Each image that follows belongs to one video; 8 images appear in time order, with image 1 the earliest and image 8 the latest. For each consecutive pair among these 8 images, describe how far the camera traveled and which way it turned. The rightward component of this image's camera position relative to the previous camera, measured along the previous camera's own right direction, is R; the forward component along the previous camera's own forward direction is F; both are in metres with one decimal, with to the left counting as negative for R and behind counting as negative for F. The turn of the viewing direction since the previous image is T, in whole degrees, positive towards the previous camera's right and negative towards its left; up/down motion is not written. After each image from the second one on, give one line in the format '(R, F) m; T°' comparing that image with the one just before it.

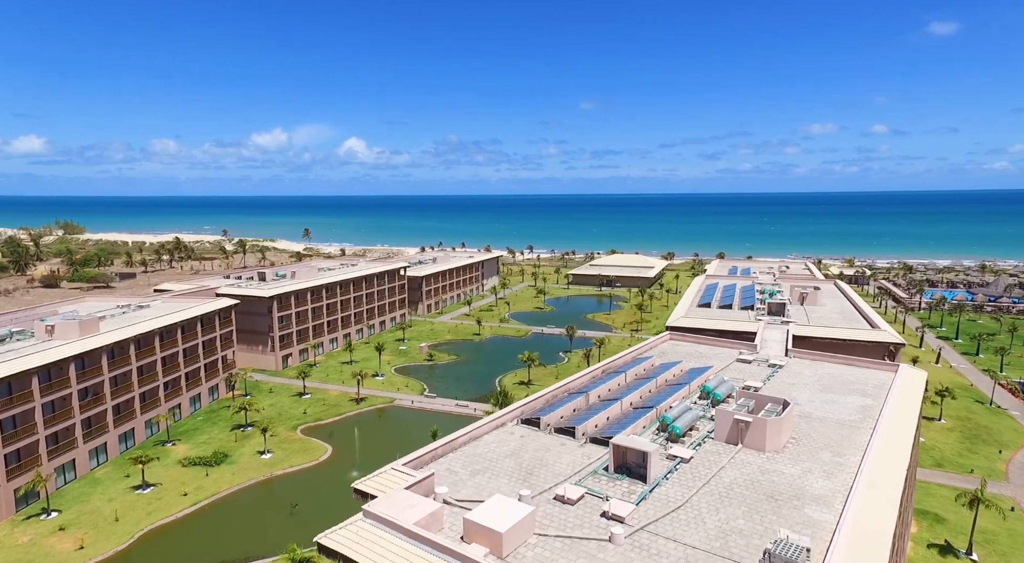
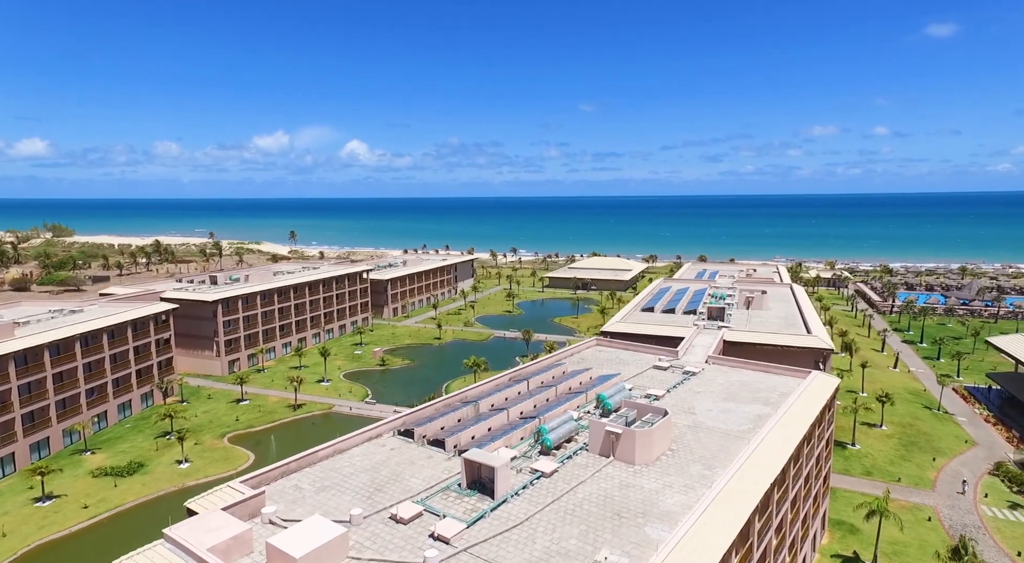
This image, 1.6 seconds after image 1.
(+5.4, +1.0) m; +1°
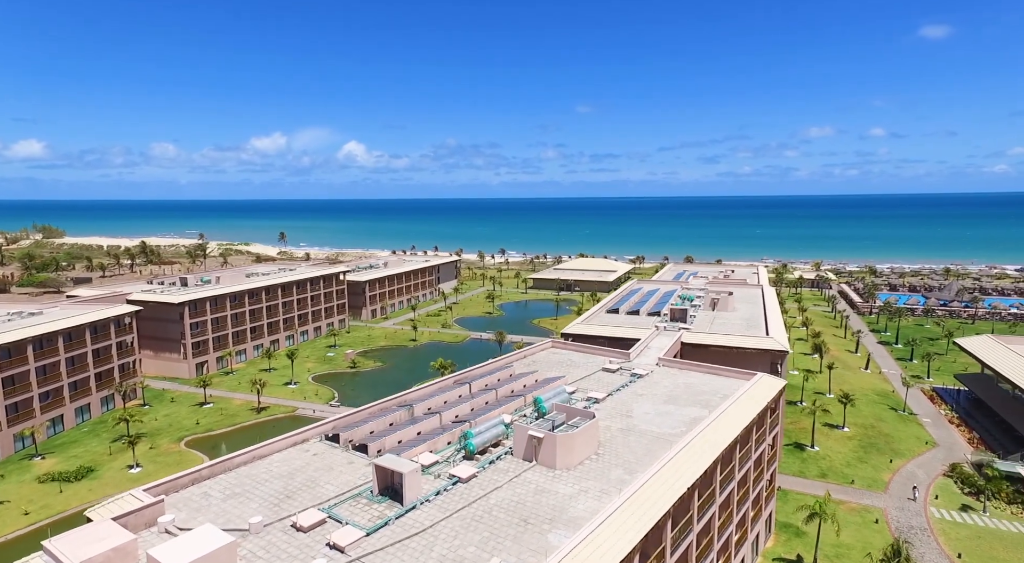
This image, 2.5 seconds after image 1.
(+2.9, +0.3) m; +1°
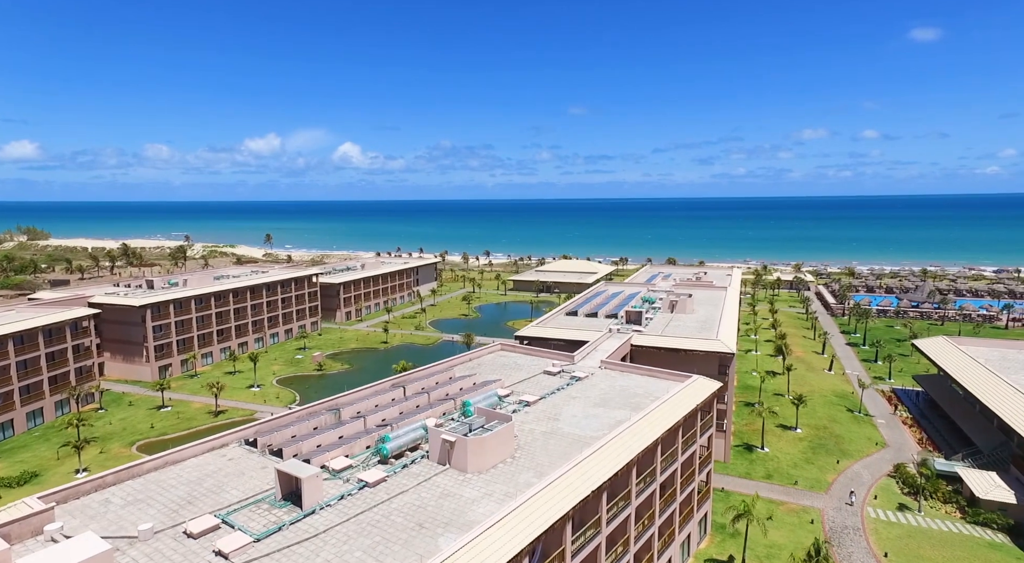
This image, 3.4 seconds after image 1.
(+3.2, -0.1) m; +1°
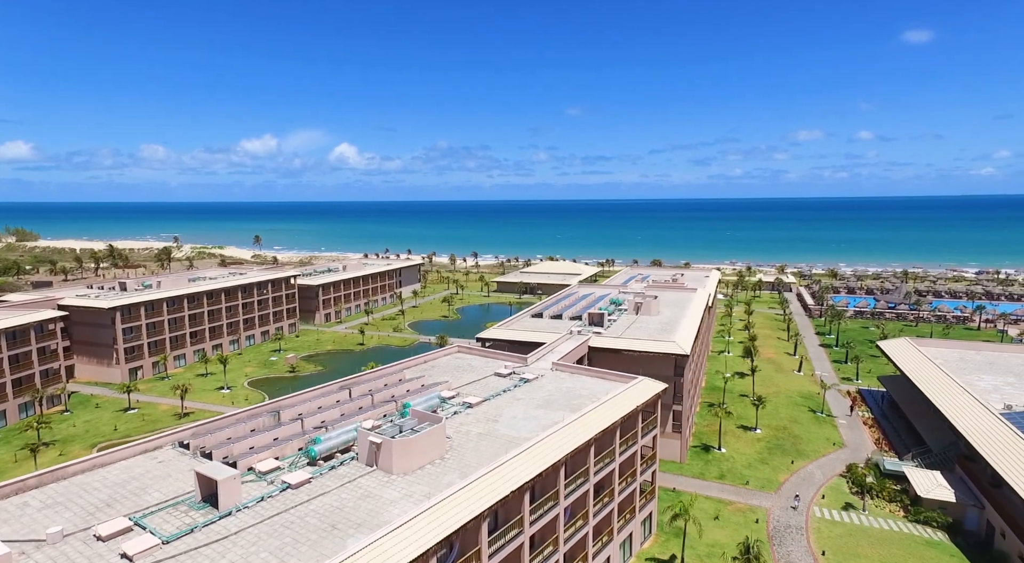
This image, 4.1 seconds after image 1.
(+2.8, -0.4) m; +1°
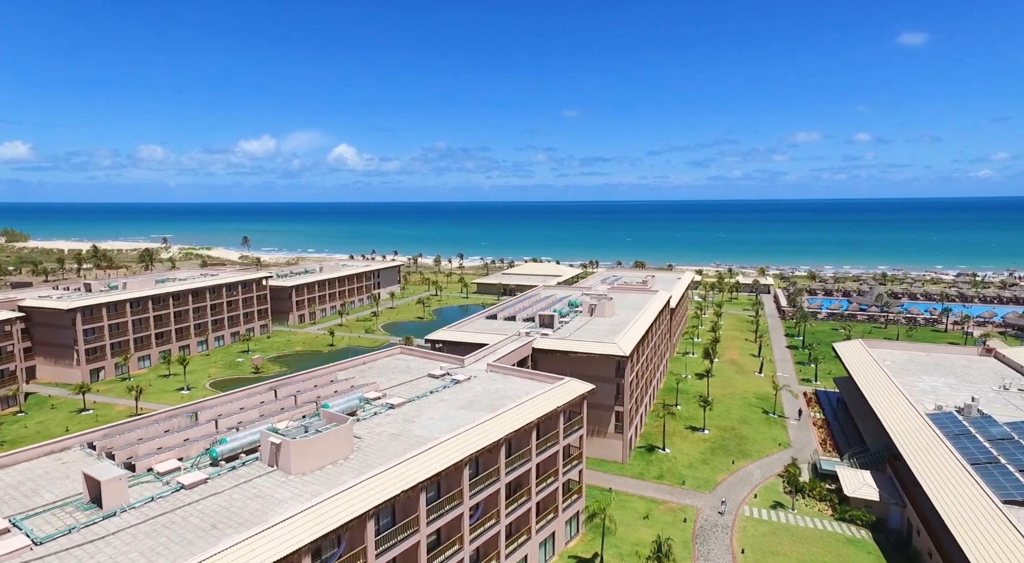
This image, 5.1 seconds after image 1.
(+3.9, -0.5) m; +1°
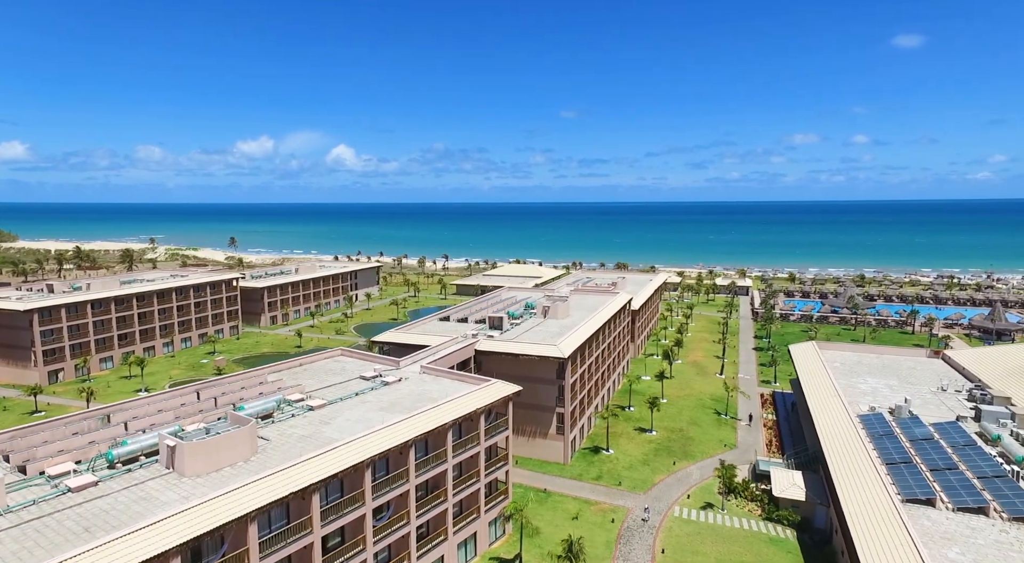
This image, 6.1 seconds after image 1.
(+4.1, -0.2) m; +1°
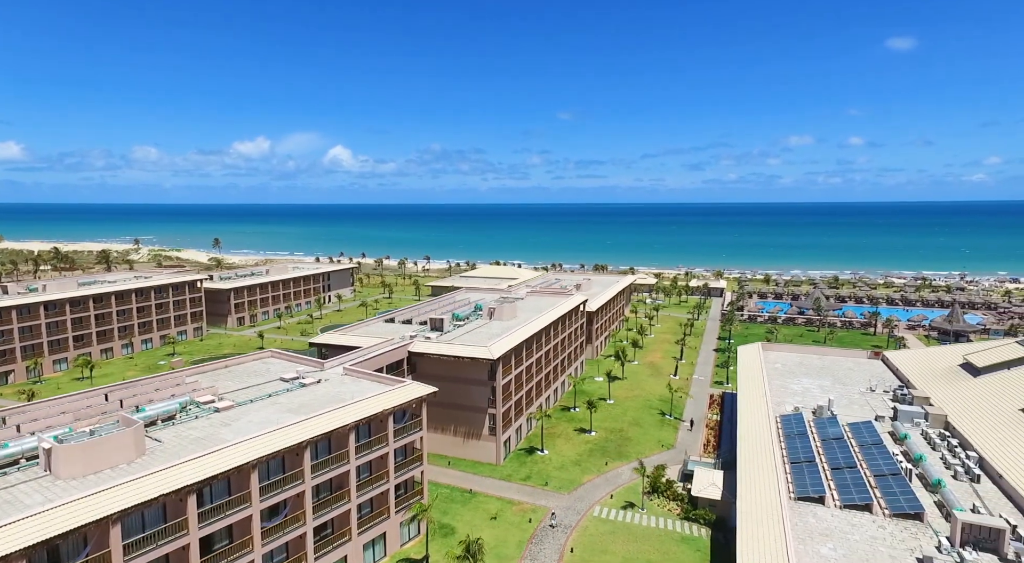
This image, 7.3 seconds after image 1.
(+4.7, -0.3) m; +1°
